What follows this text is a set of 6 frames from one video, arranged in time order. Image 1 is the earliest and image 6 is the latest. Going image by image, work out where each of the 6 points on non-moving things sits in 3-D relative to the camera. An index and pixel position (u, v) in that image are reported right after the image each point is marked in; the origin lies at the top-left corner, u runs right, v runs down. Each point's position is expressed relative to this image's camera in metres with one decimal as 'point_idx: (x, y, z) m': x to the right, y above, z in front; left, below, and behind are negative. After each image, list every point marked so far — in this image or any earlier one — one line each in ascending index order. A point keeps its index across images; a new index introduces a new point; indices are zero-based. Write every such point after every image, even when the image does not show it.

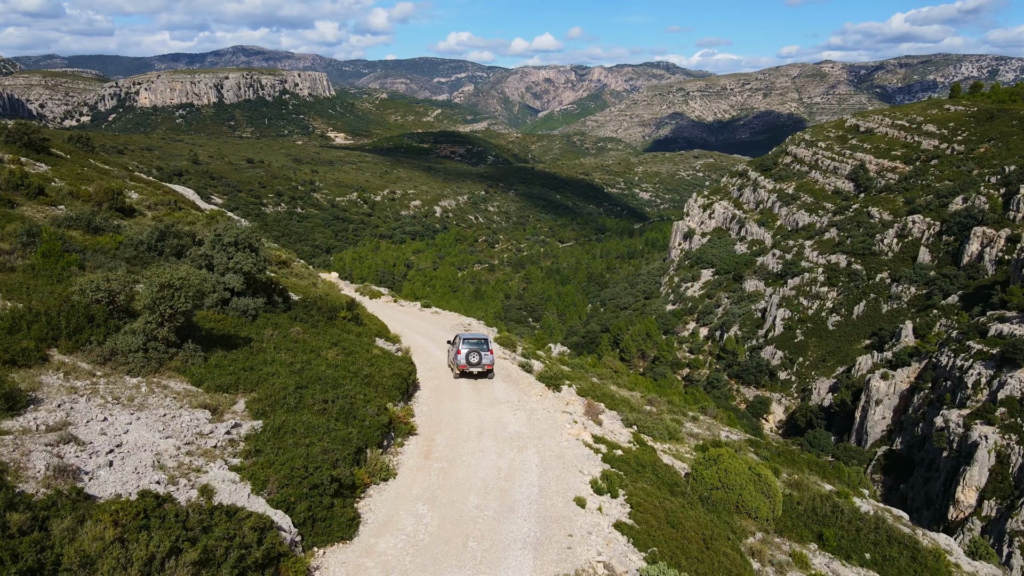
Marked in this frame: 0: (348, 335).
0: (-4.4, -1.3, +19.2) m
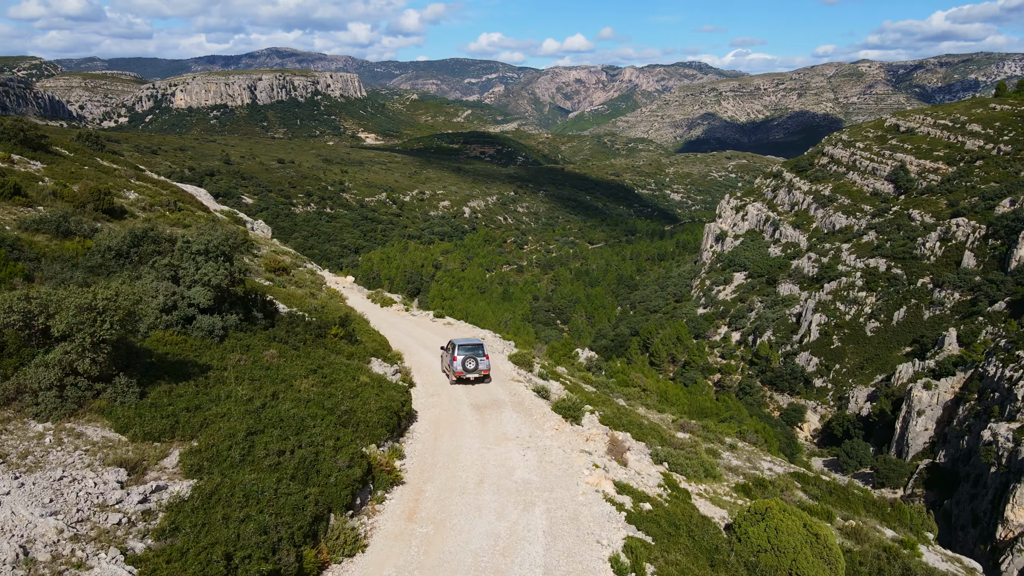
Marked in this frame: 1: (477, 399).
0: (-4.1, -1.6, +16.7) m
1: (-0.9, -2.9, +18.8) m
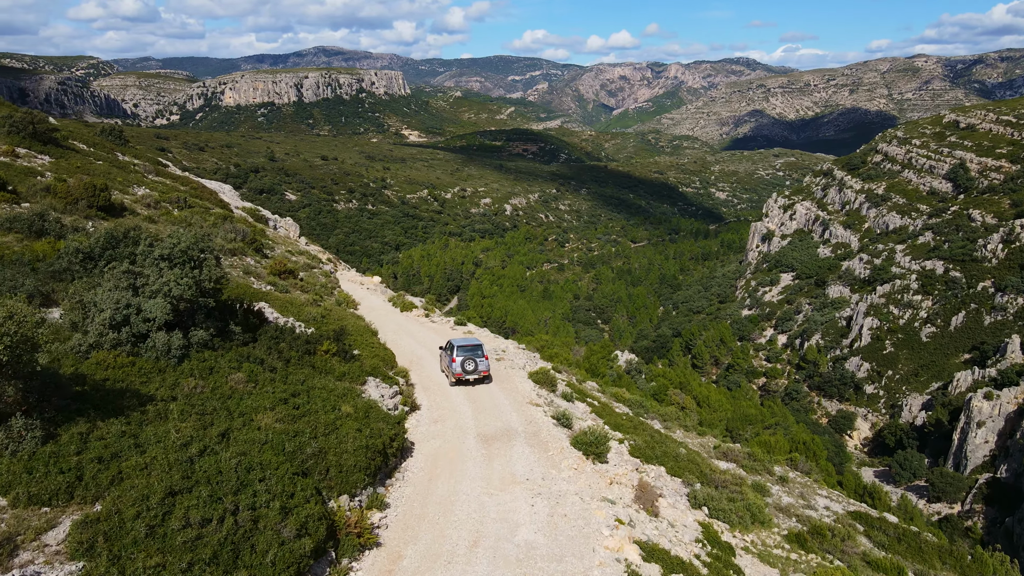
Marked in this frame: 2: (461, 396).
0: (-3.9, -1.9, +14.4) m
1: (-0.6, -3.1, +16.4) m
2: (-1.4, -2.8, +19.1) m
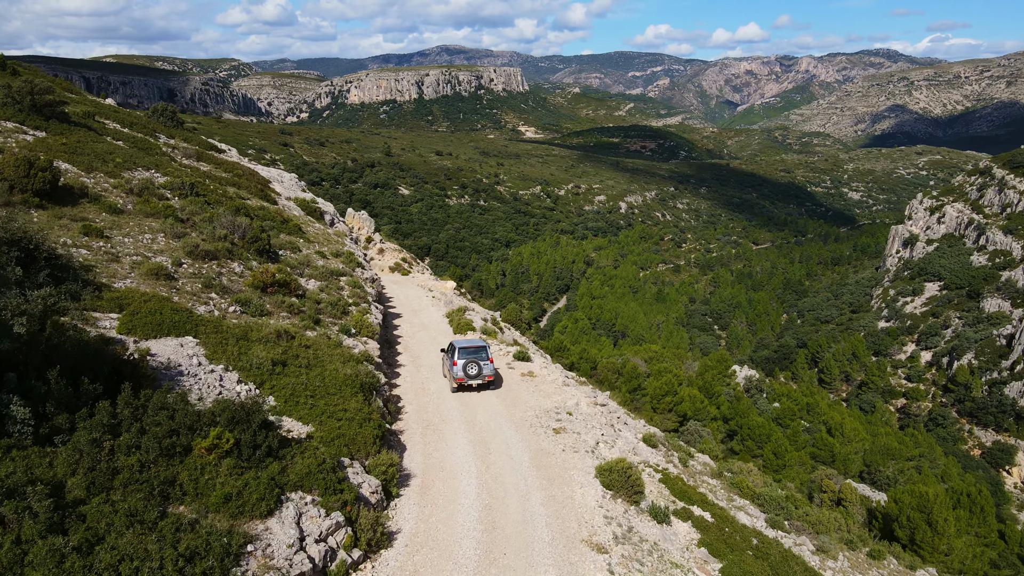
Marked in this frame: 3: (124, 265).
0: (-3.8, -2.5, +7.1) m
1: (-0.3, -3.8, +8.6) m
2: (-0.6, -3.5, +11.3) m
3: (-8.6, +0.5, +16.0) m
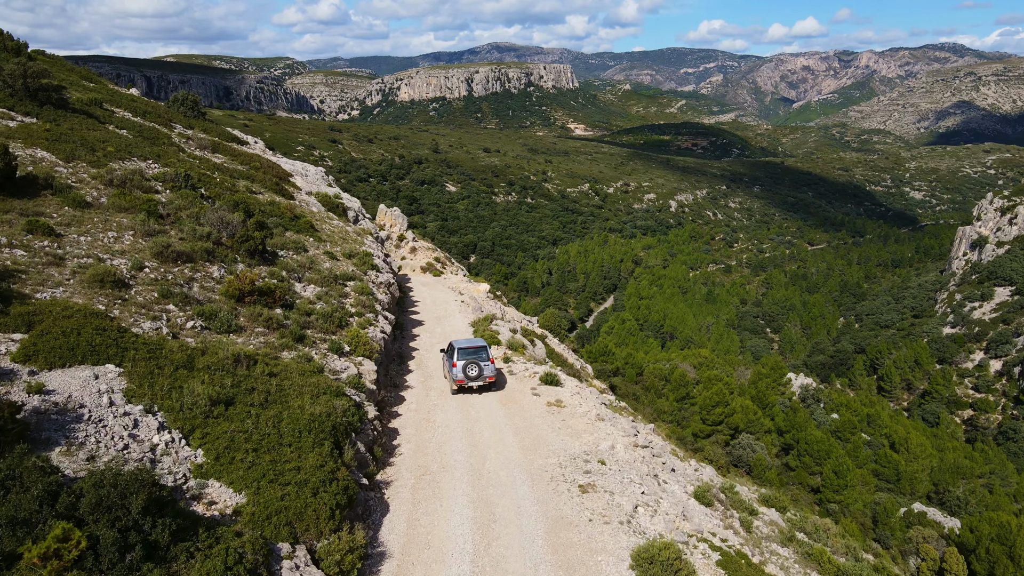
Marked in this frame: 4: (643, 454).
0: (-4.1, -2.7, +4.2) m
1: (-0.5, -4.1, +5.4) m
2: (-0.6, -3.8, +8.2) m
3: (-8.2, +0.3, +13.3) m
4: (+2.5, -3.2, +14.0) m
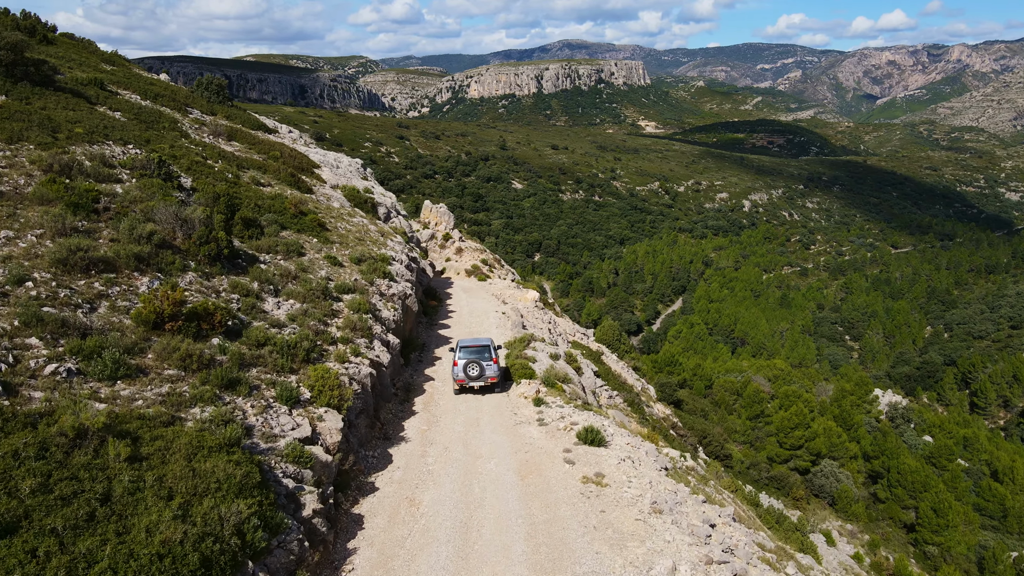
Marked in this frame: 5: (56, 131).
0: (-4.8, -3.1, 0.0) m
1: (-1.2, -4.6, +0.8) m
2: (-1.0, -4.2, +3.6) m
3: (-8.0, +0.1, +9.4) m
4: (+2.6, -3.7, +9.2) m
5: (-11.7, +4.0, +18.5) m
